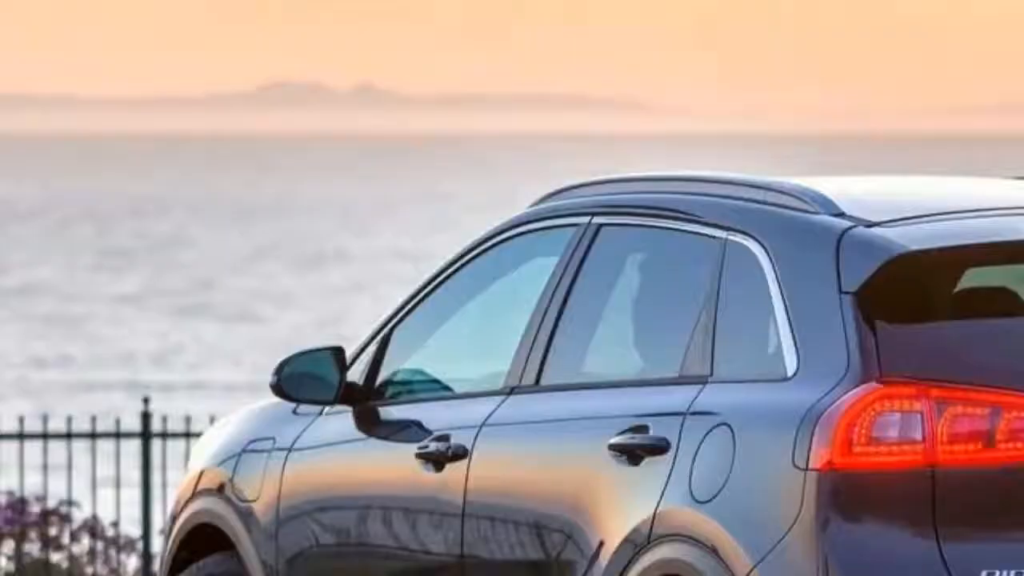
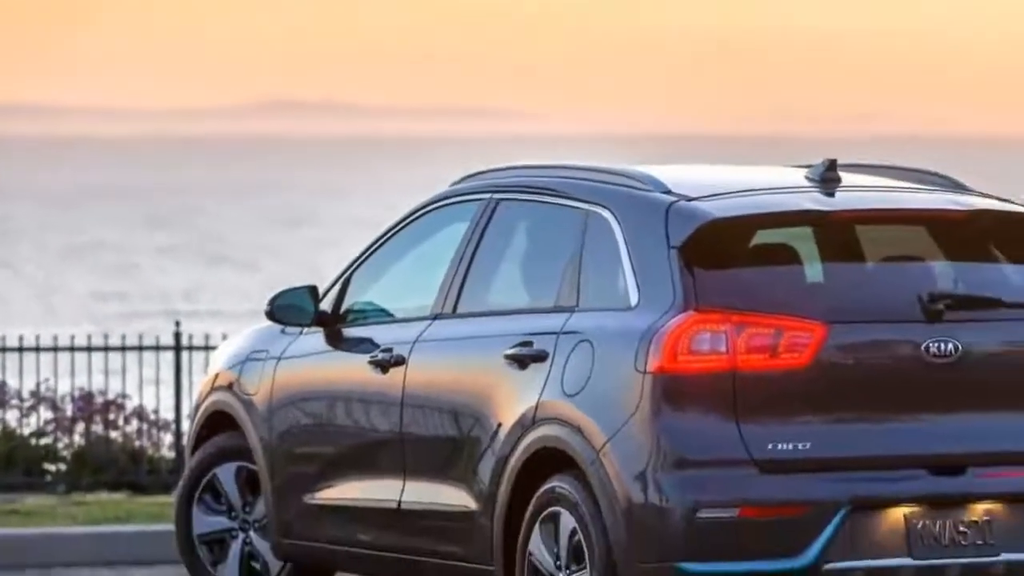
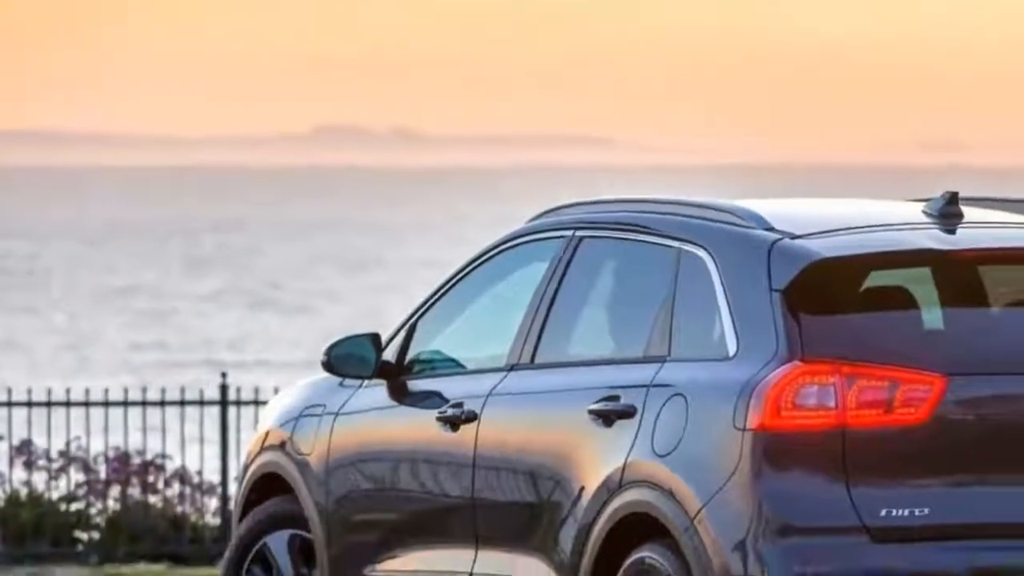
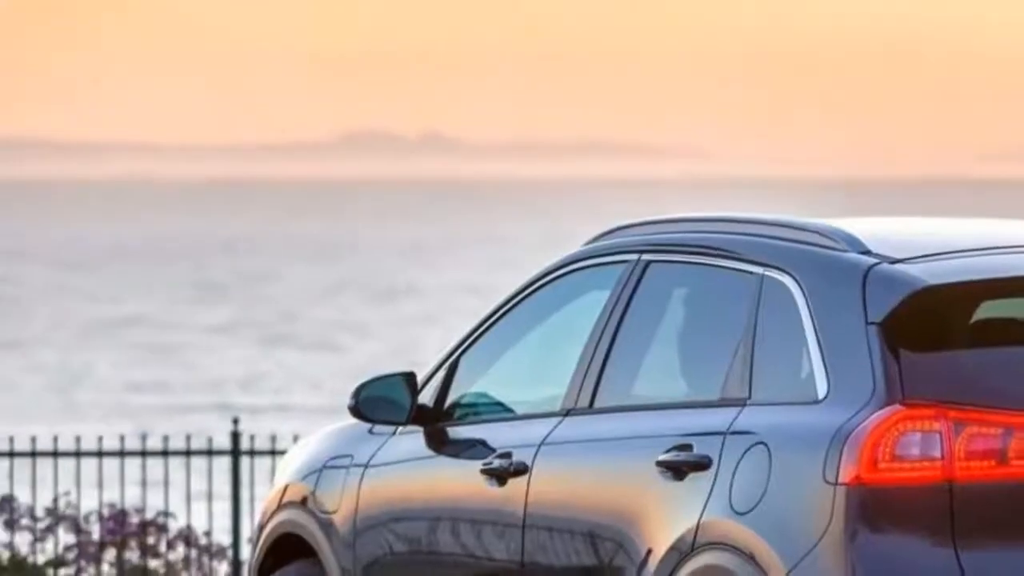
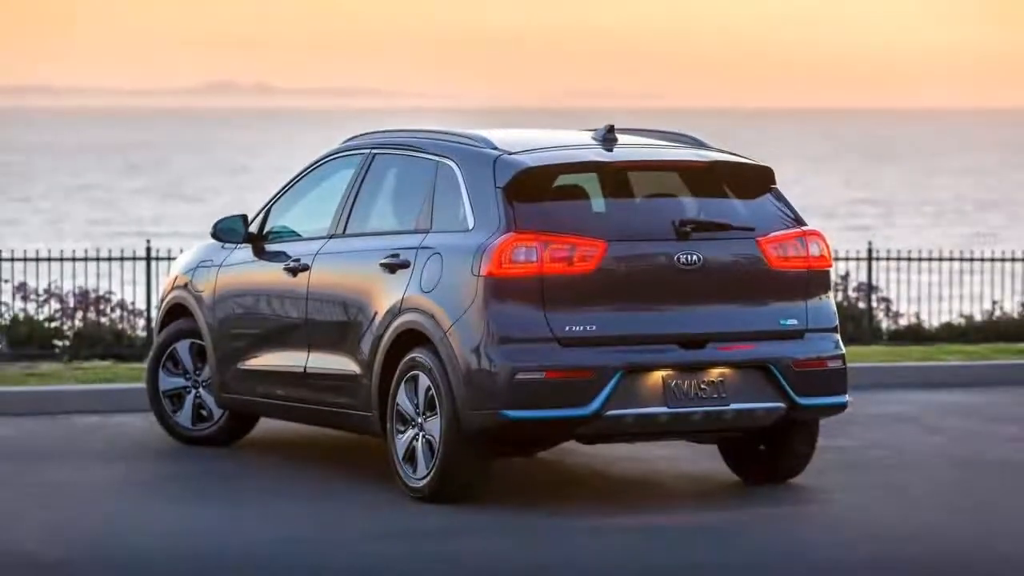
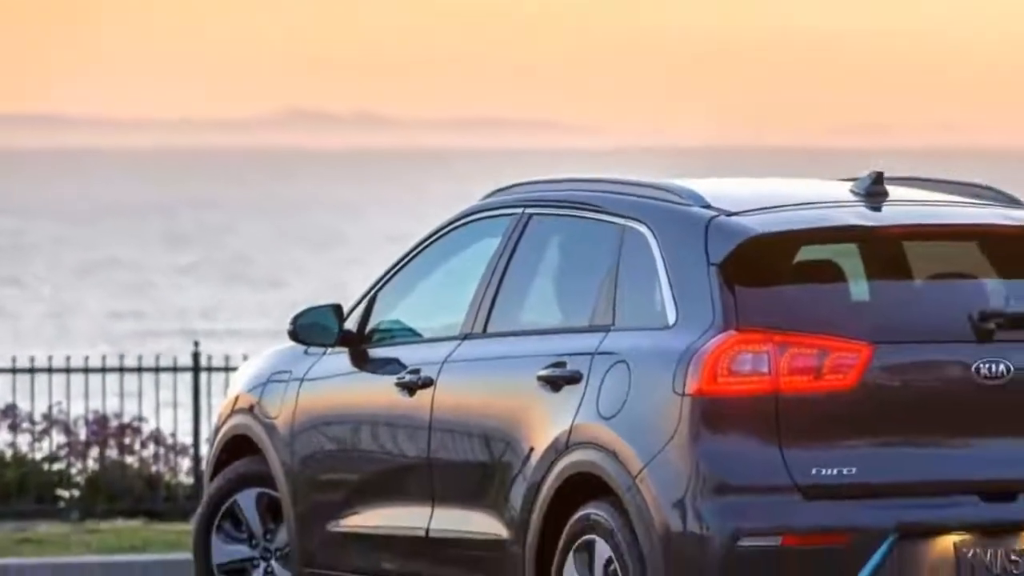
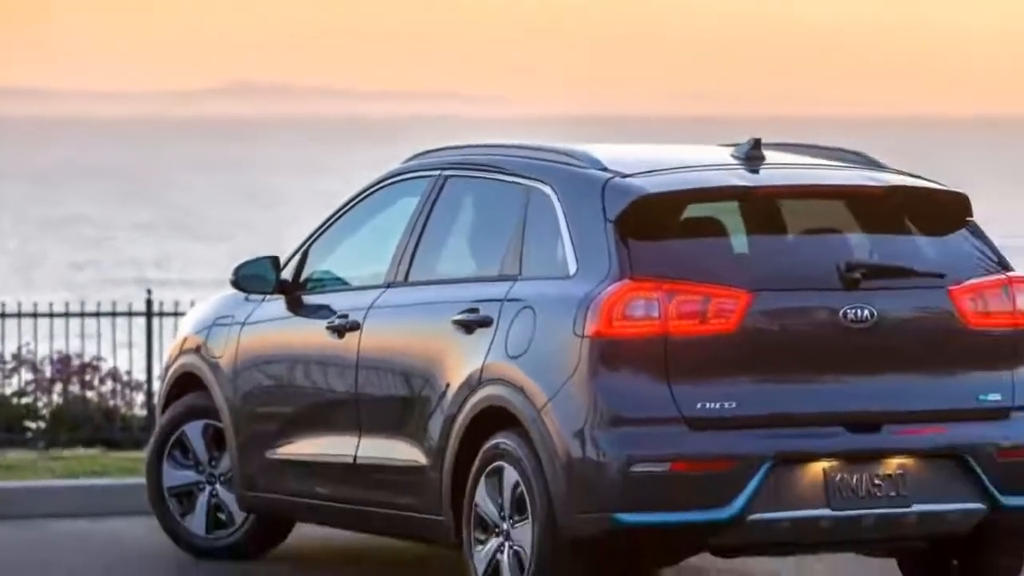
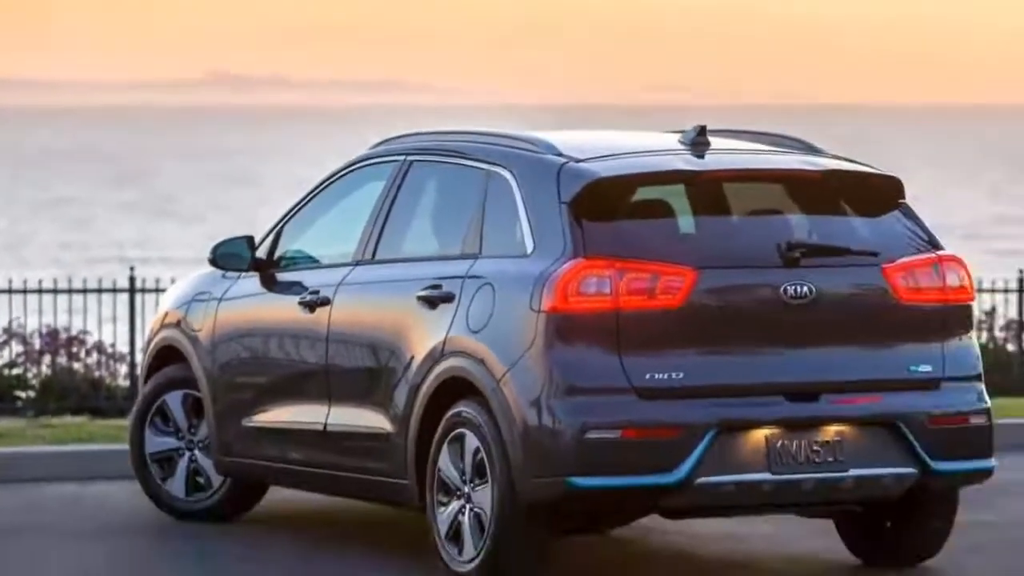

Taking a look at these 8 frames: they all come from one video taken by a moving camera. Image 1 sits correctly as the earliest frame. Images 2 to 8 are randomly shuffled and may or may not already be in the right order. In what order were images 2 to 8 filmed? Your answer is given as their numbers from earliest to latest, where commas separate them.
4, 3, 6, 2, 7, 8, 5
